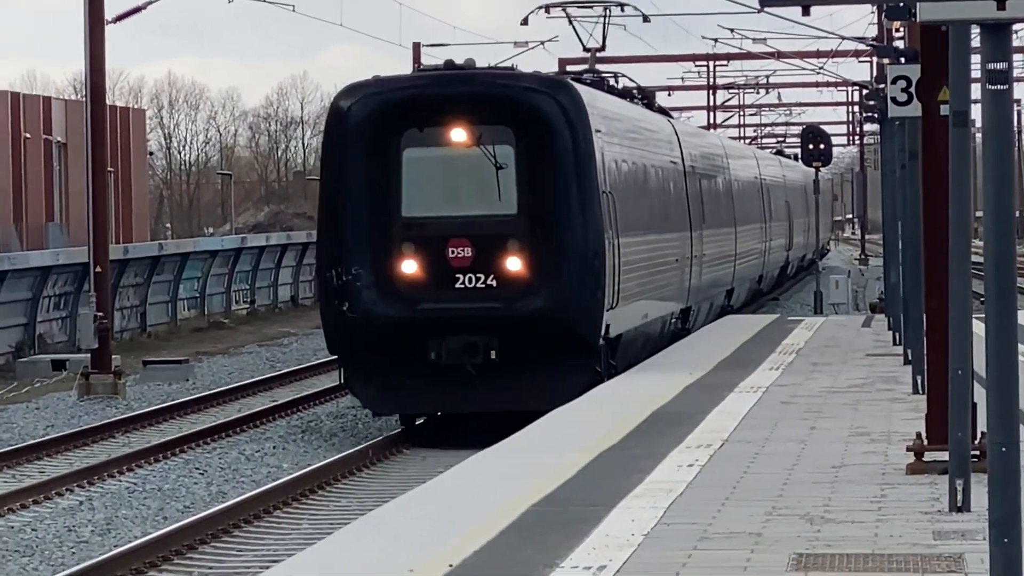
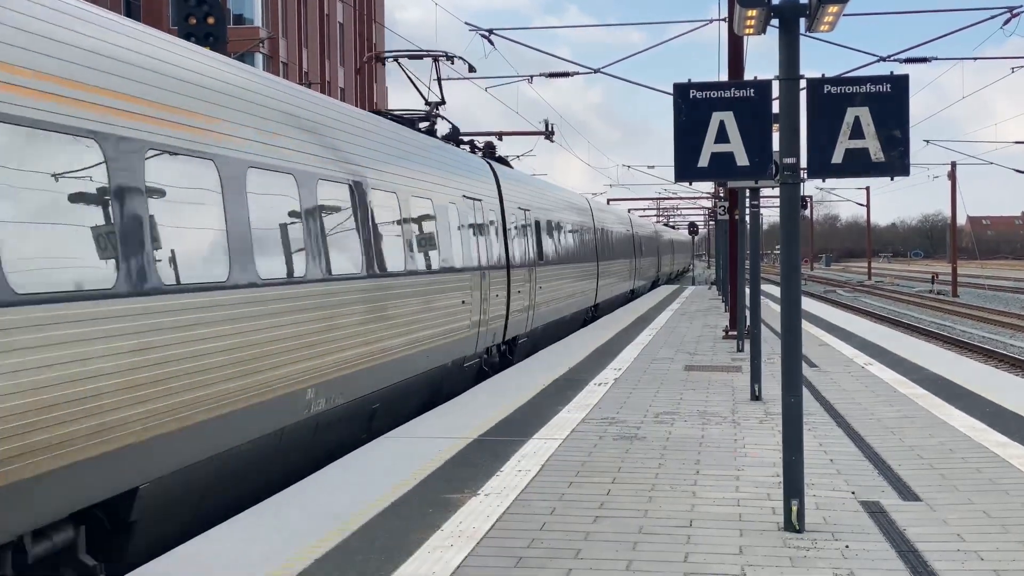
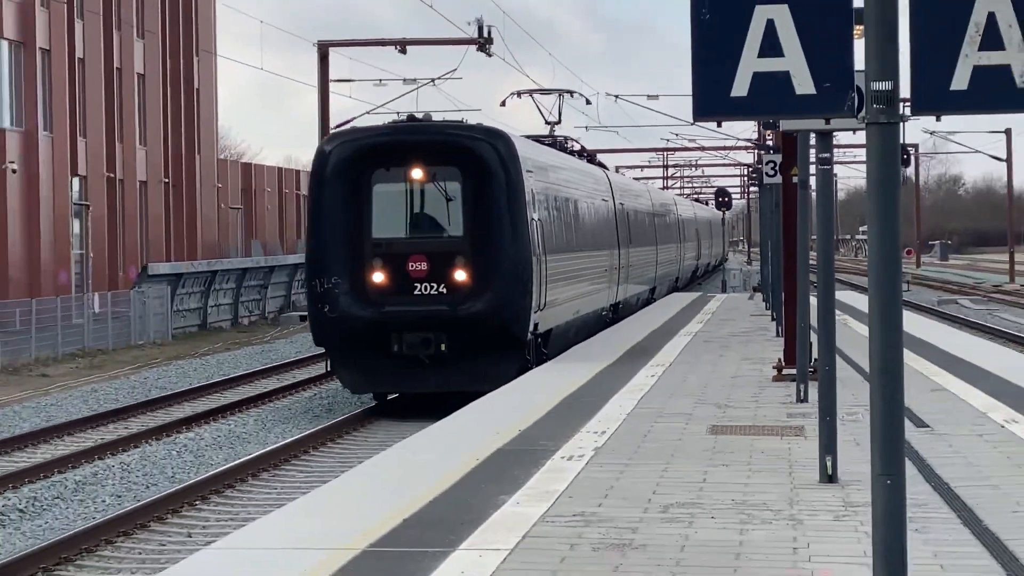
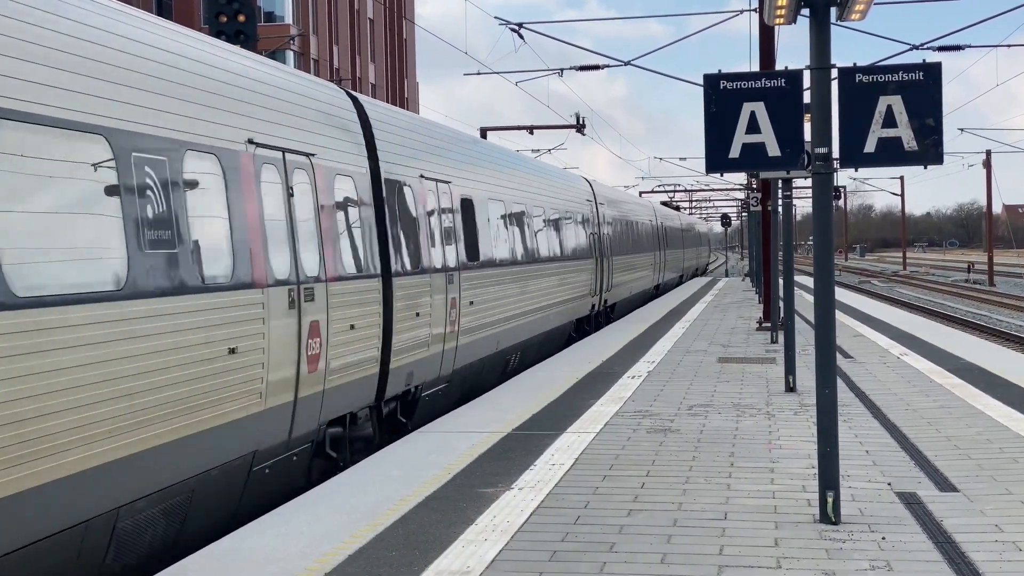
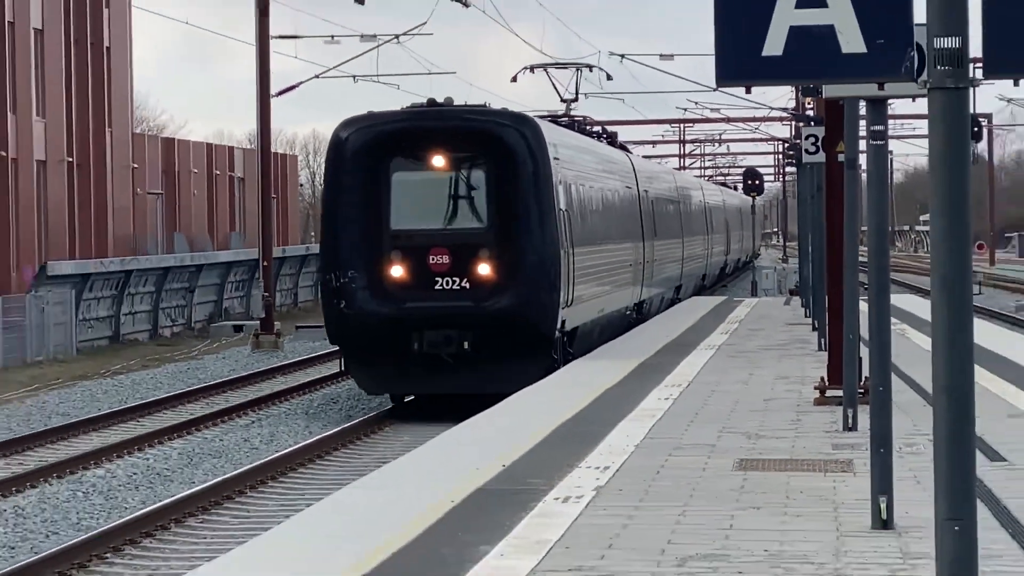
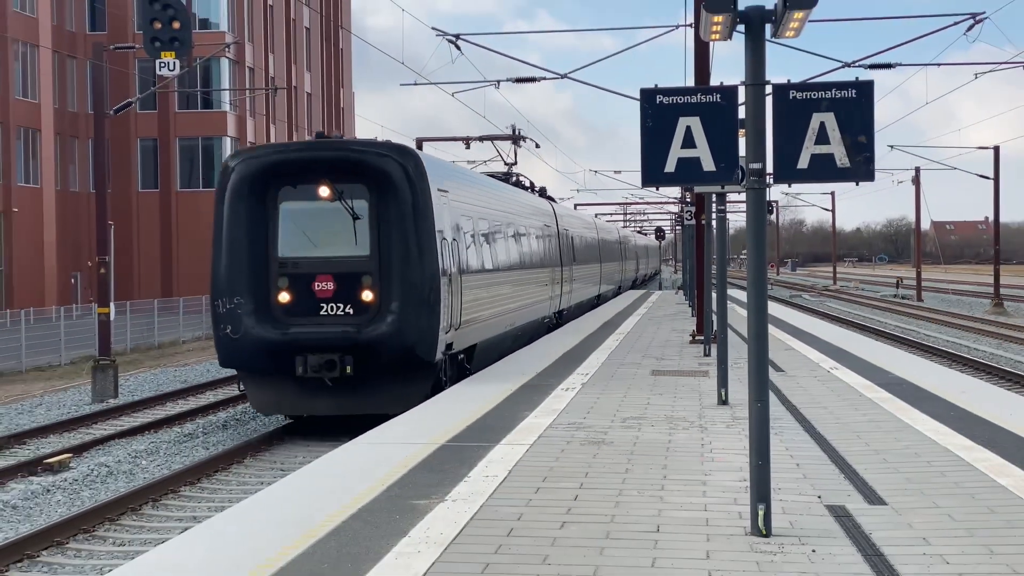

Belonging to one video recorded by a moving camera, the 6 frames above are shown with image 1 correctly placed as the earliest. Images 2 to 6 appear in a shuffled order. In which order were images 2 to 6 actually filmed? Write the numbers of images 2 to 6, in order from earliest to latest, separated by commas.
5, 3, 6, 2, 4
